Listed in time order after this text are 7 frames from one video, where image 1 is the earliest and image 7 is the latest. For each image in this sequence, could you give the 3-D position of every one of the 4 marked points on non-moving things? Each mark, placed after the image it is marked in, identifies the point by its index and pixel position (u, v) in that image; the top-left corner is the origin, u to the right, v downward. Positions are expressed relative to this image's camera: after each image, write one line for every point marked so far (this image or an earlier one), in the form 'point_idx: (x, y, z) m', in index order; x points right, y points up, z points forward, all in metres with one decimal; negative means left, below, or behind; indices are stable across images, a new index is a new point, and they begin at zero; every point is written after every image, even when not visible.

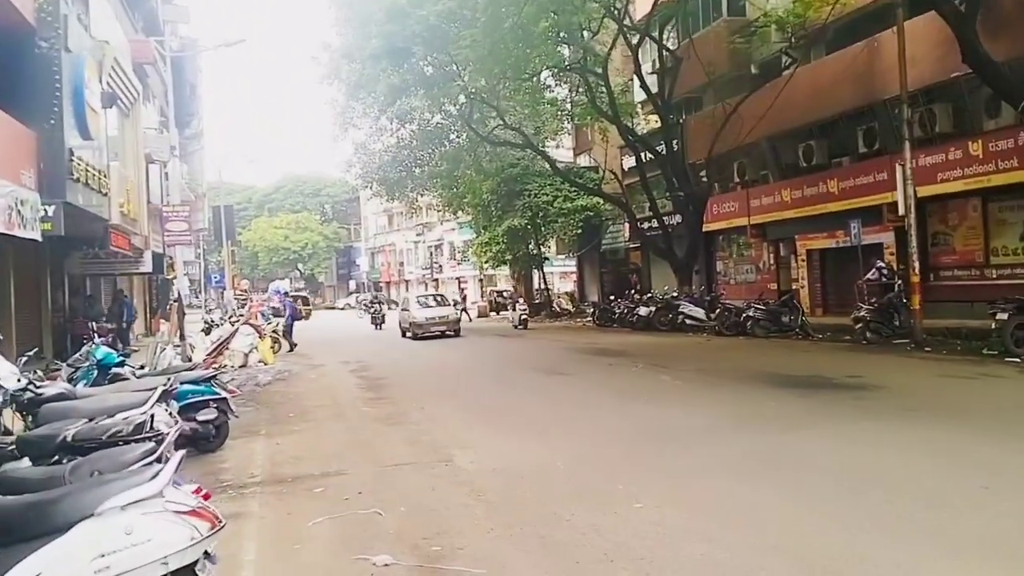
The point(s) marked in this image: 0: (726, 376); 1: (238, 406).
0: (+2.1, -0.9, +9.4) m
1: (-2.9, -1.3, +10.1) m
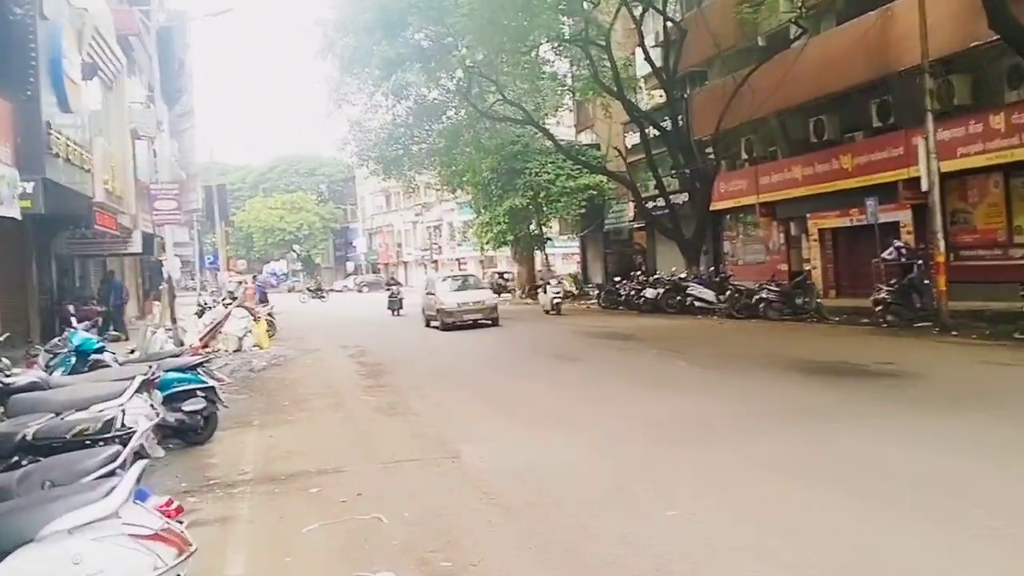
0: (+2.2, -0.7, +8.9) m
1: (-2.8, -1.1, +9.6) m
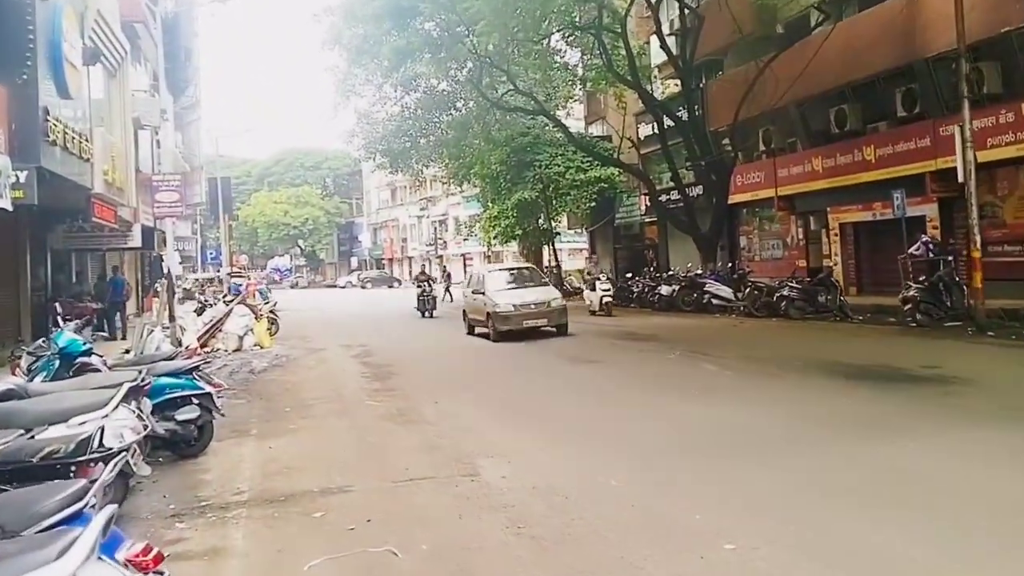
0: (+2.3, -0.7, +8.4) m
1: (-2.6, -1.0, +9.1) m
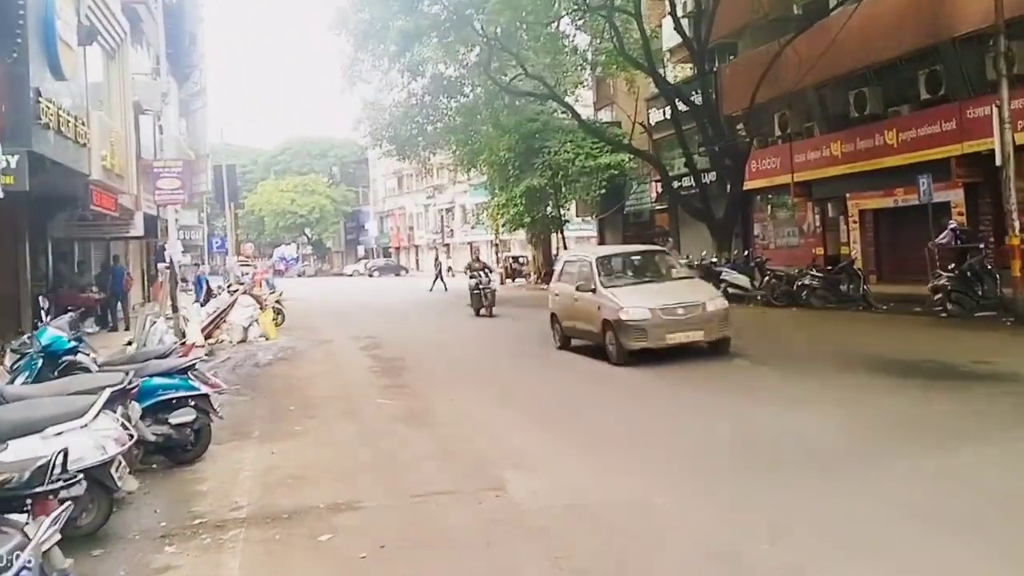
0: (+2.5, -0.6, +7.9) m
1: (-2.5, -1.0, +8.6) m
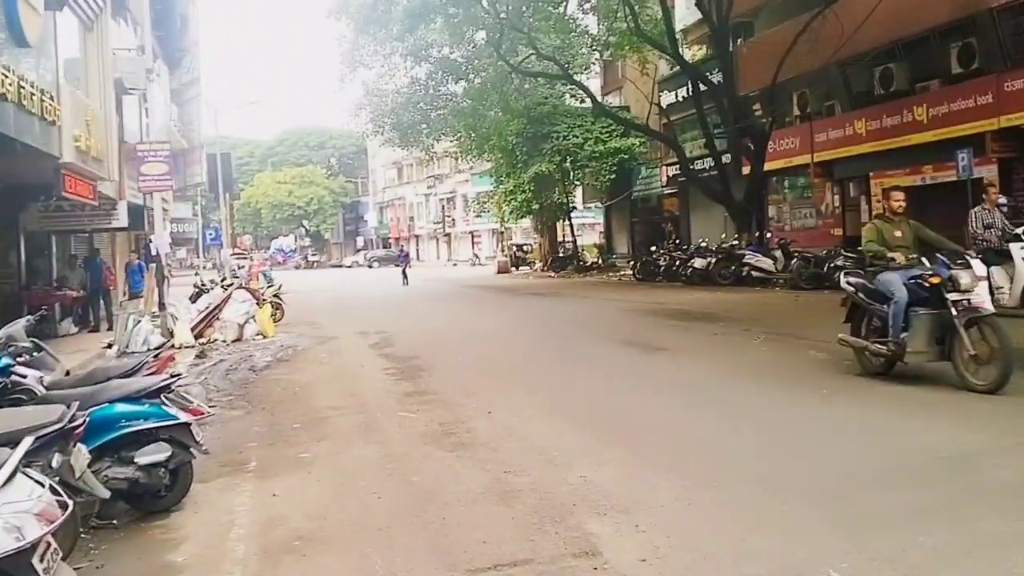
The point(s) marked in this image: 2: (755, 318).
0: (+2.8, -0.5, +6.7) m
1: (-2.2, -0.9, +7.4) m
2: (+3.1, -0.4, +11.8) m
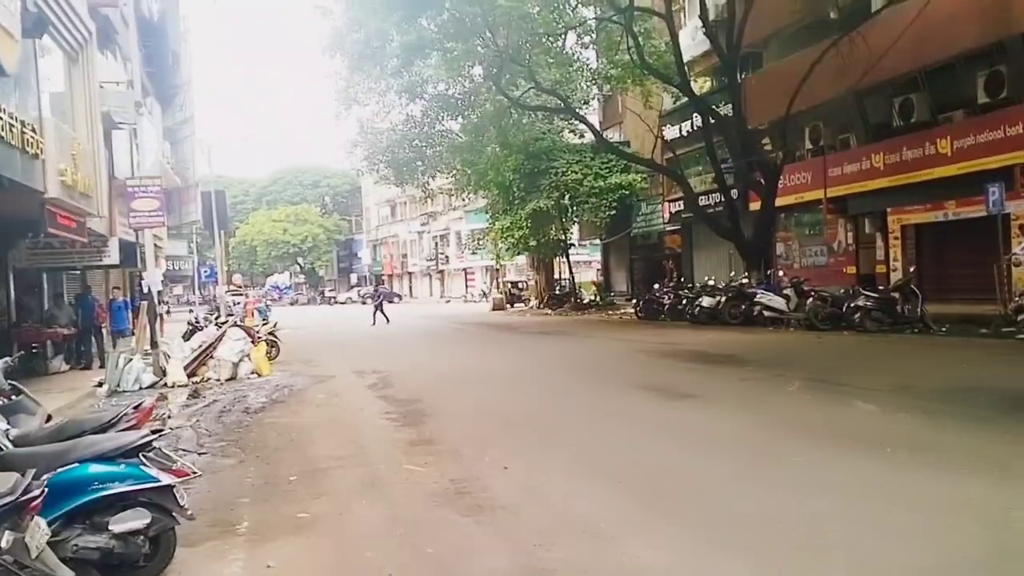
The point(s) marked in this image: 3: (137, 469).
0: (+2.8, -0.8, +6.2) m
1: (-2.1, -1.2, +6.9) m
2: (+3.1, -0.8, +11.4) m
3: (-1.4, -0.7, +3.6) m
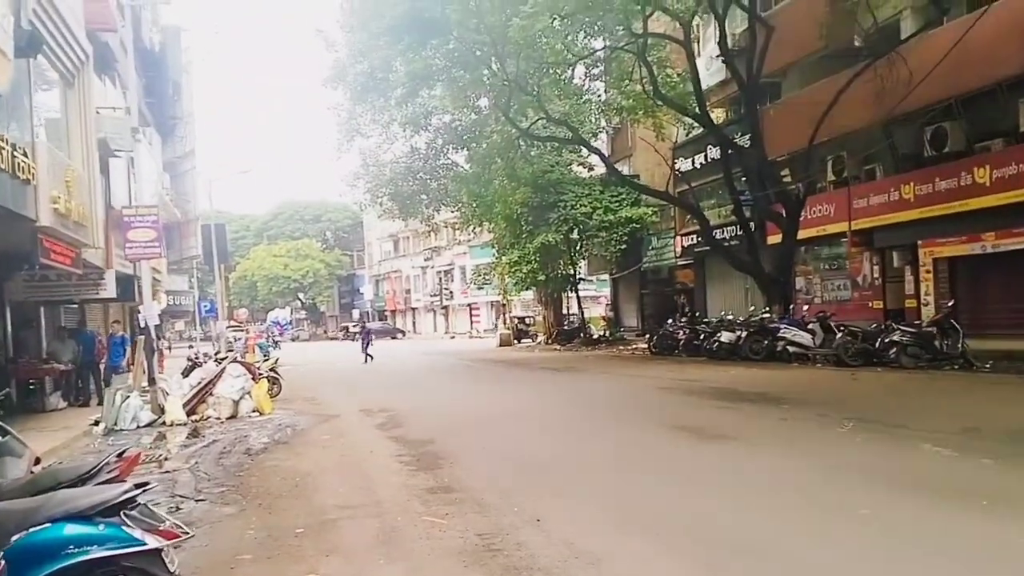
0: (+3.0, -1.0, +5.5) m
1: (-1.9, -1.4, +6.2) m
2: (+3.3, -1.2, +10.7) m
3: (-1.2, -0.7, +3.0) m
